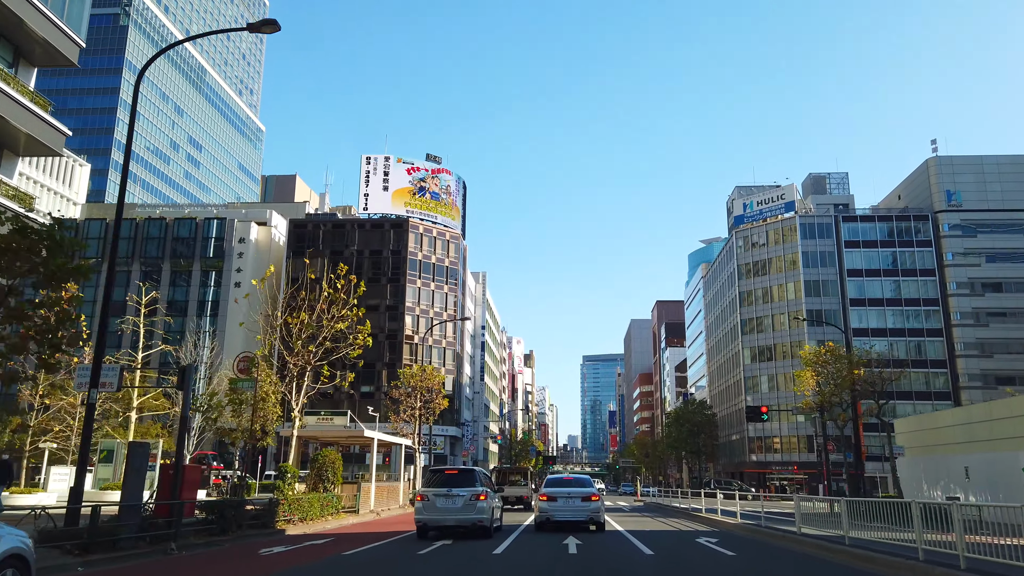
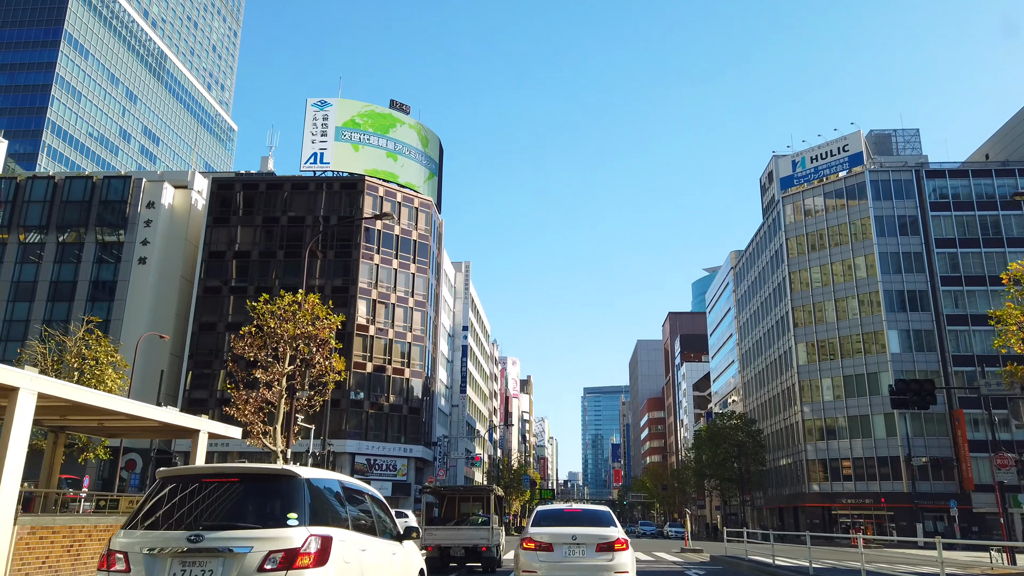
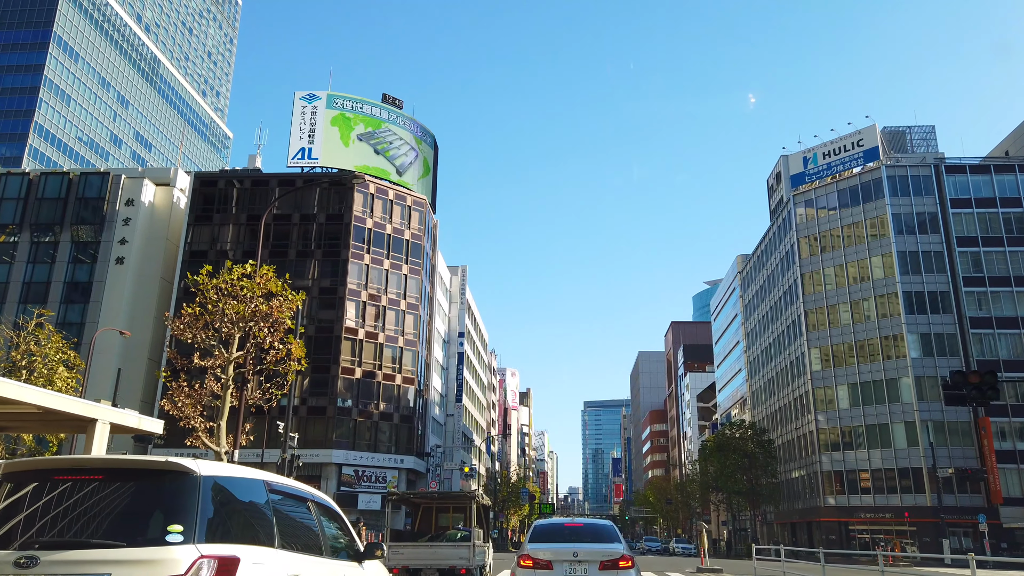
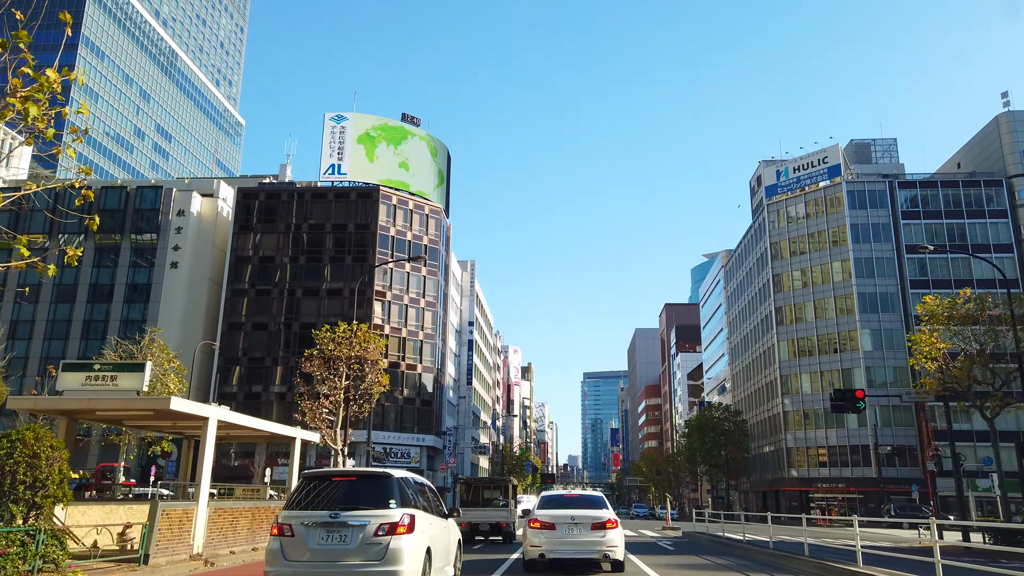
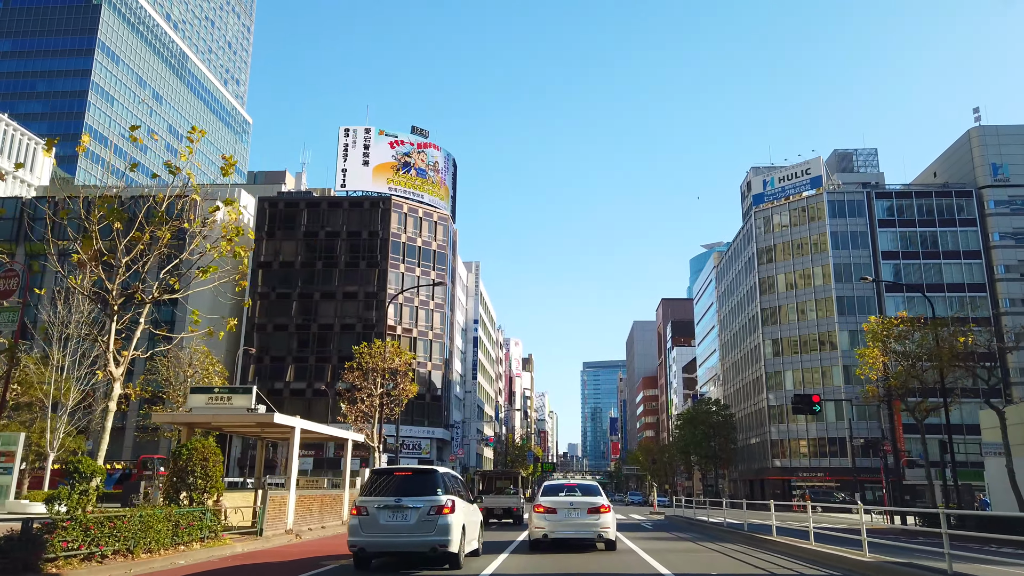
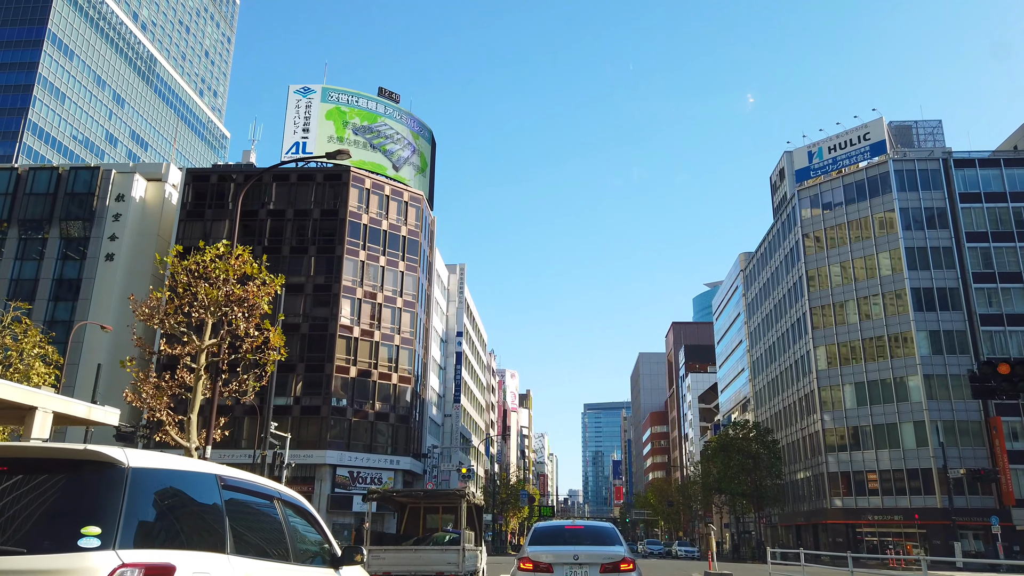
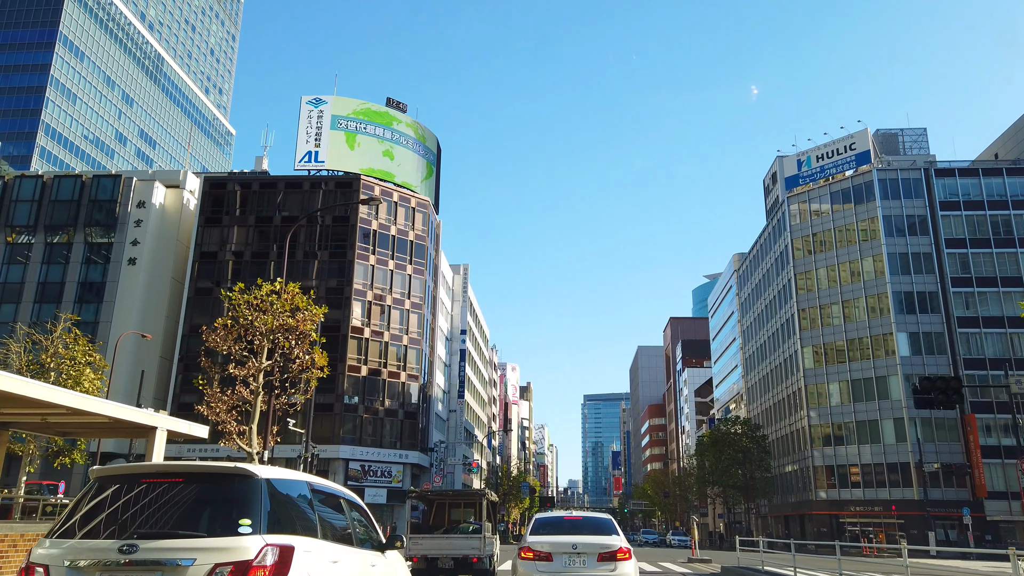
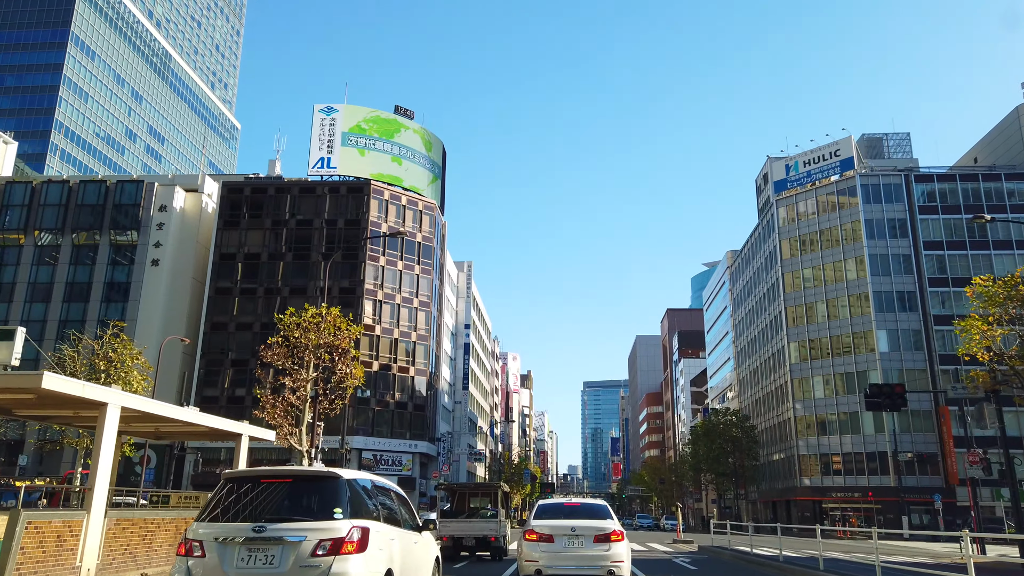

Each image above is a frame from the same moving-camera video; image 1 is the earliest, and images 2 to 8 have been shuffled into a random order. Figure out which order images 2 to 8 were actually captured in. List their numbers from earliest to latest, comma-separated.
5, 4, 8, 2, 7, 3, 6
